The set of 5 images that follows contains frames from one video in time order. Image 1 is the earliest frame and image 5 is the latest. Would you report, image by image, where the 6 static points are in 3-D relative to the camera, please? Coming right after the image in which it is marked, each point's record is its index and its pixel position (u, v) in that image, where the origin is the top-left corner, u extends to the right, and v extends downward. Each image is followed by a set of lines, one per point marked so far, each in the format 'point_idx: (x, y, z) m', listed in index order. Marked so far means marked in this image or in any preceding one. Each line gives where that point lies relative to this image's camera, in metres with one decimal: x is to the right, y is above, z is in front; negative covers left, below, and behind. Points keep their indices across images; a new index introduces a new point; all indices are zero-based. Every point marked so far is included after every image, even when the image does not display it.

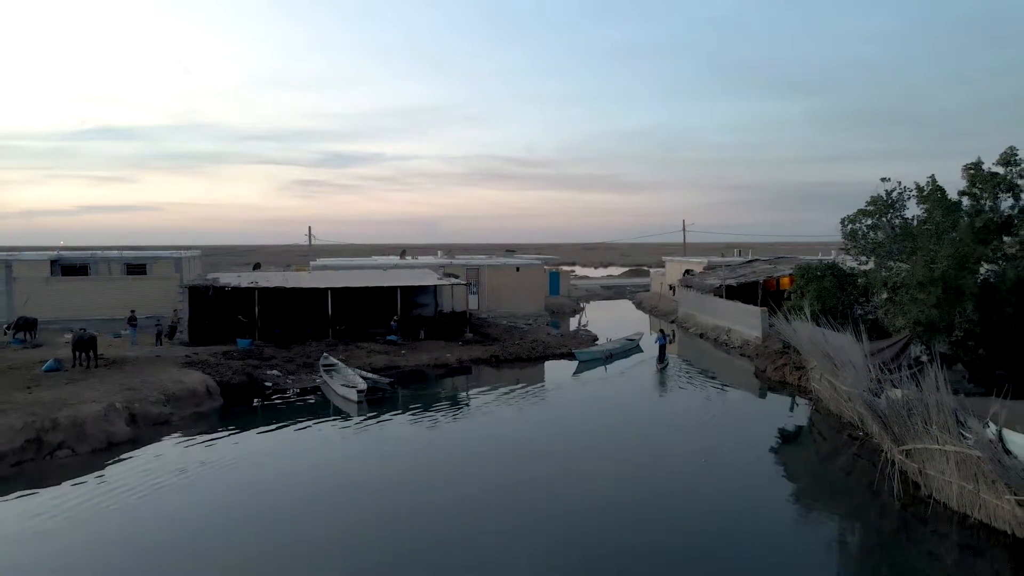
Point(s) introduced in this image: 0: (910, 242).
0: (+9.3, +1.1, +15.5) m
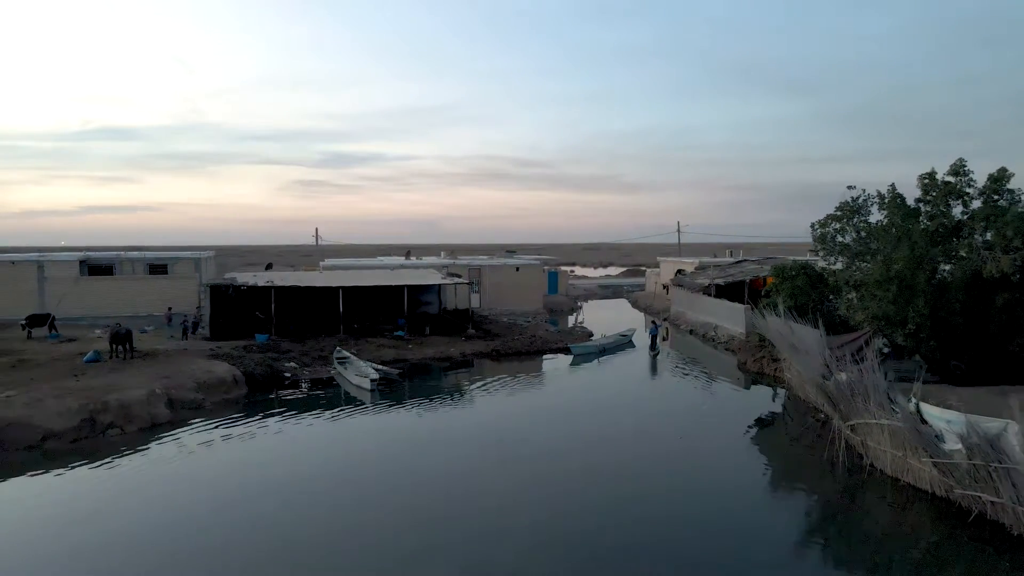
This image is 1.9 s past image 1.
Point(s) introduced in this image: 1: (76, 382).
0: (+9.3, +1.1, +17.1) m
1: (-10.1, -2.2, +15.4) m
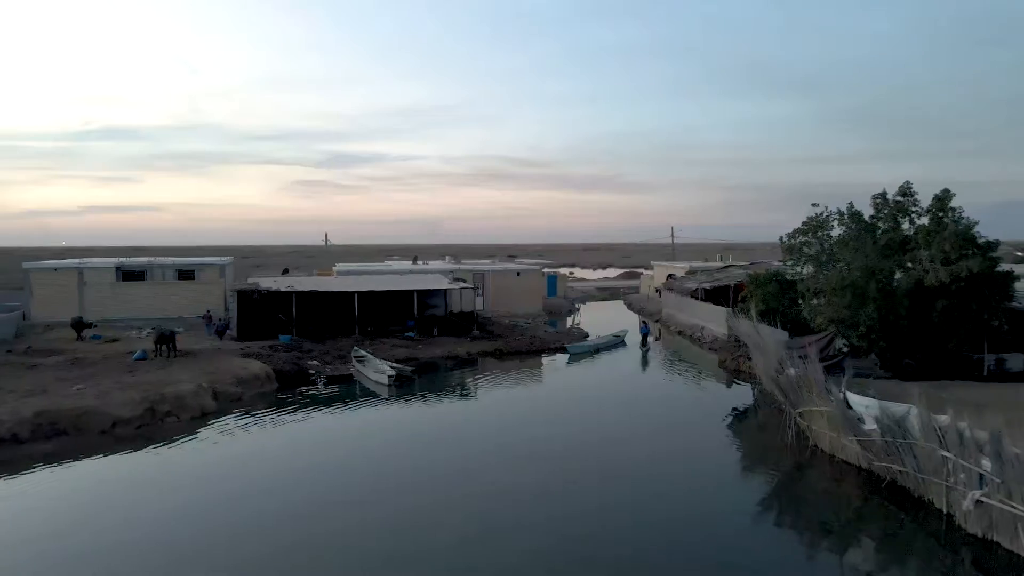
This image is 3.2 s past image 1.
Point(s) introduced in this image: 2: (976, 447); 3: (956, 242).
0: (+9.3, +0.9, +19.2) m
1: (-10.0, -2.4, +17.6) m
2: (+6.6, -2.3, +9.5) m
3: (+11.4, +1.2, +17.0) m
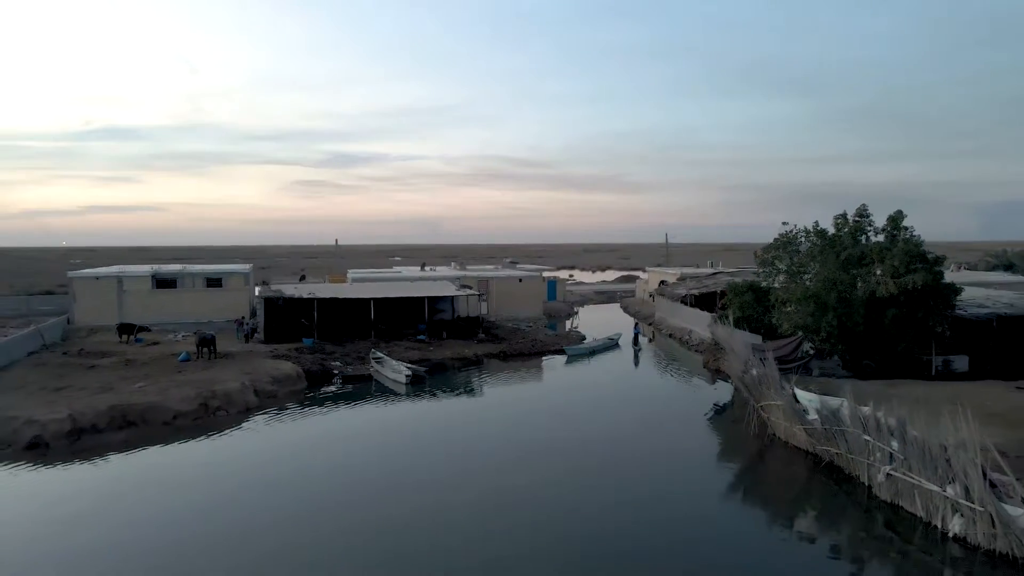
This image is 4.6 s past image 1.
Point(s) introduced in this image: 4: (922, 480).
0: (+9.4, +0.6, +21.7) m
1: (-9.9, -2.7, +20.0) m
2: (+6.8, -2.6, +11.9) m
3: (+11.5, +0.8, +19.5) m
4: (+6.9, -3.2, +11.2) m
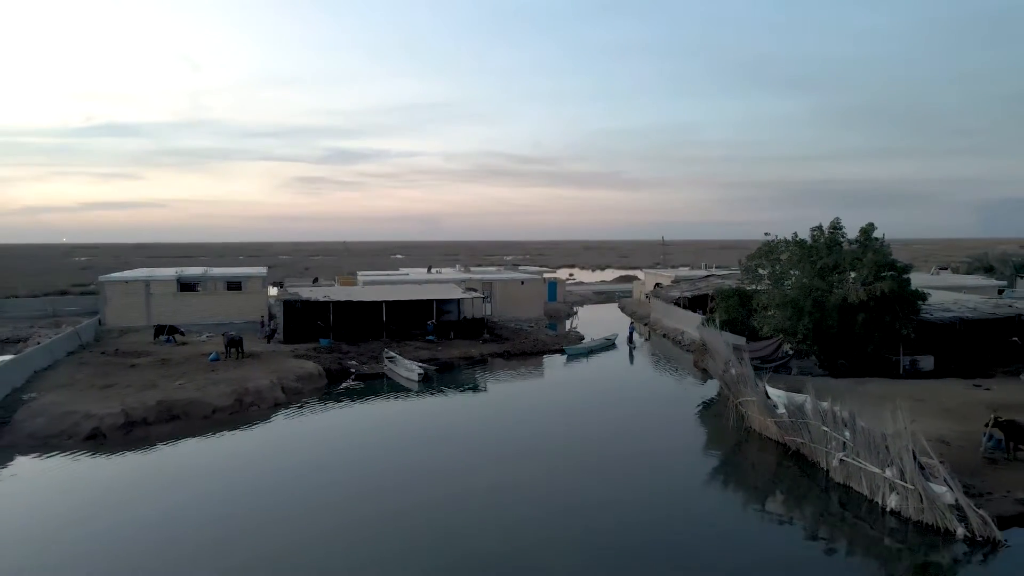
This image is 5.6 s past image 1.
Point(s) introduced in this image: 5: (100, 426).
0: (+9.6, +0.4, +23.6) m
1: (-9.8, -2.9, +22.0) m
2: (+6.9, -2.8, +13.9) m
3: (+11.7, +0.6, +21.4) m
4: (+7.0, -3.5, +13.1) m
5: (-11.1, -3.7, +17.8) m
